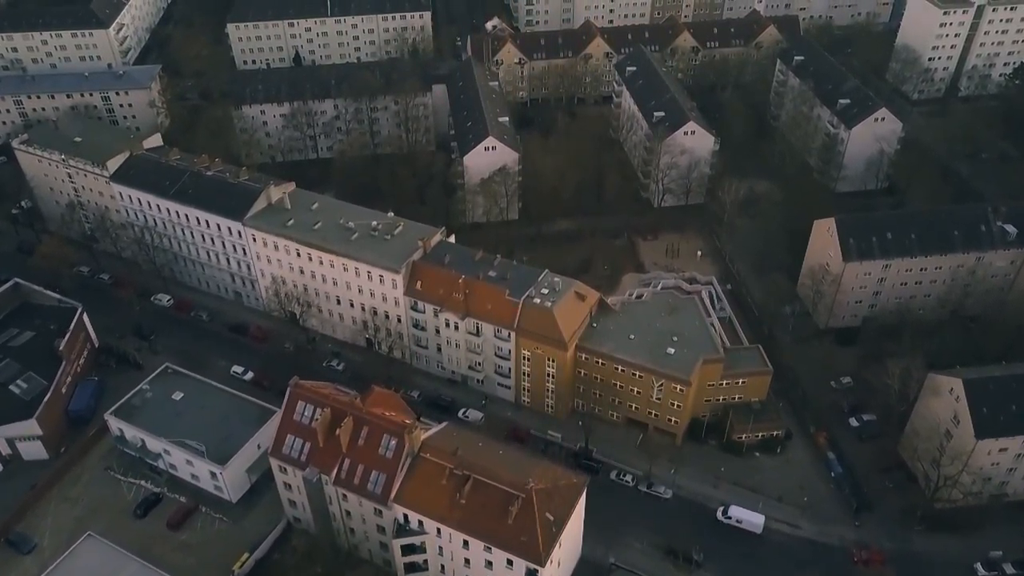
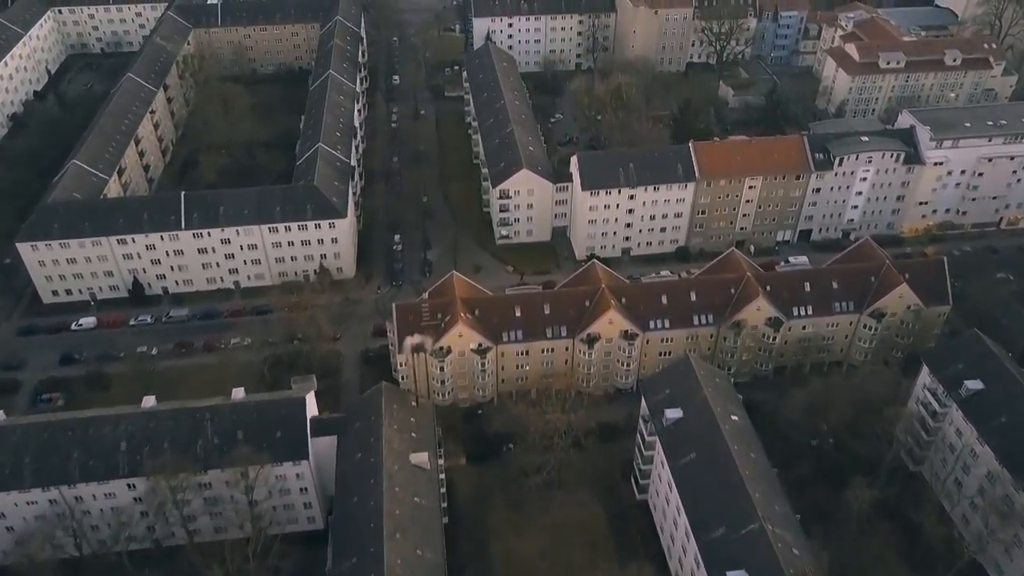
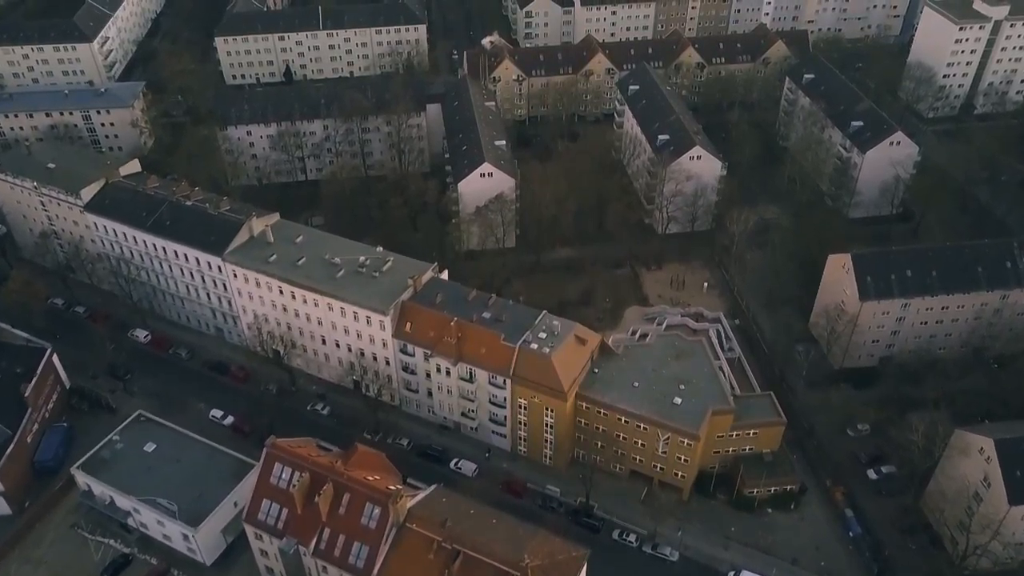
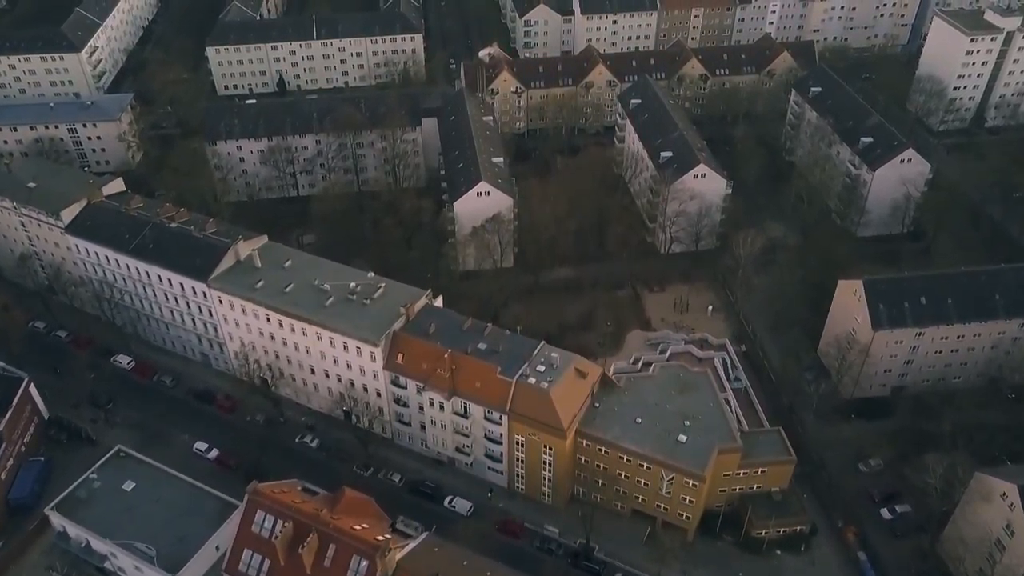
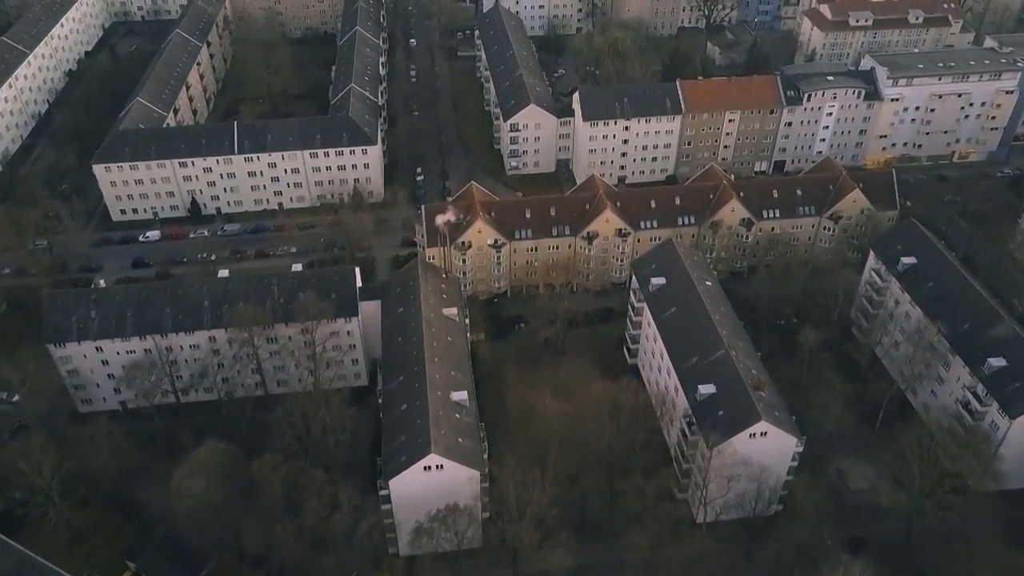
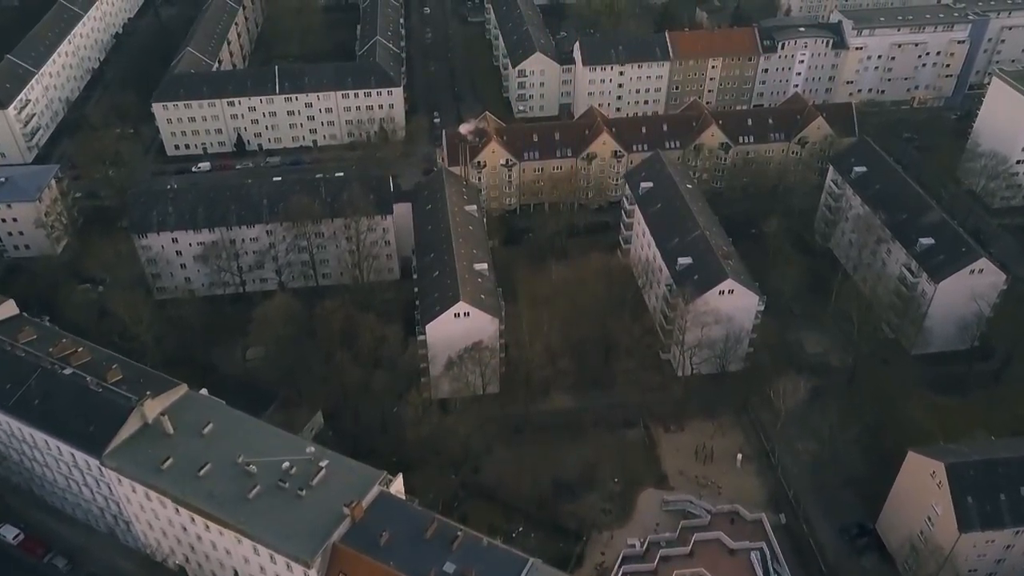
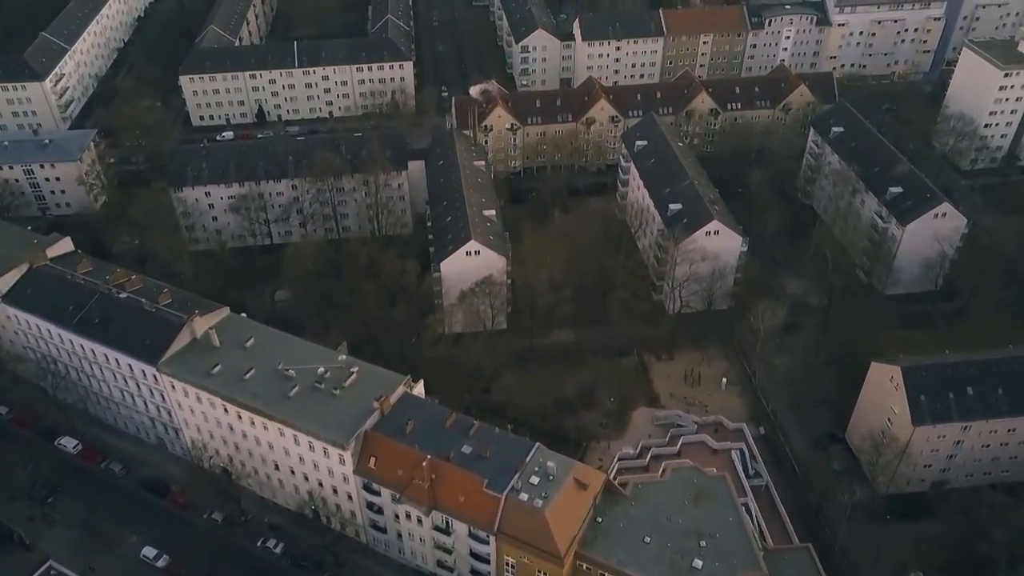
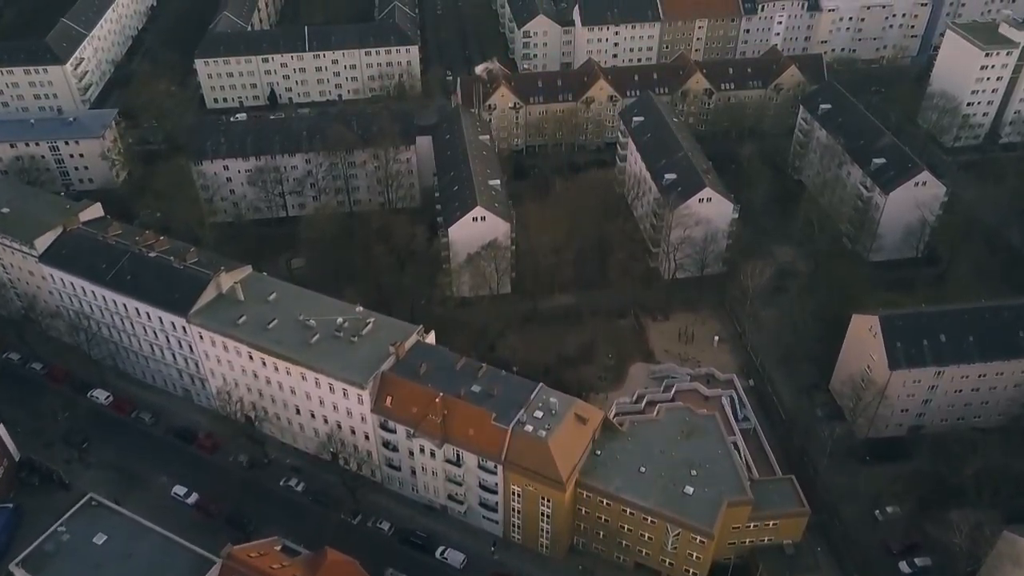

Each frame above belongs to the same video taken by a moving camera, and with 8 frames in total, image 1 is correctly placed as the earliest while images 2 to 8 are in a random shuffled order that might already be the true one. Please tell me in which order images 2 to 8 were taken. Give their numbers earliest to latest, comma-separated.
3, 4, 8, 7, 6, 5, 2
